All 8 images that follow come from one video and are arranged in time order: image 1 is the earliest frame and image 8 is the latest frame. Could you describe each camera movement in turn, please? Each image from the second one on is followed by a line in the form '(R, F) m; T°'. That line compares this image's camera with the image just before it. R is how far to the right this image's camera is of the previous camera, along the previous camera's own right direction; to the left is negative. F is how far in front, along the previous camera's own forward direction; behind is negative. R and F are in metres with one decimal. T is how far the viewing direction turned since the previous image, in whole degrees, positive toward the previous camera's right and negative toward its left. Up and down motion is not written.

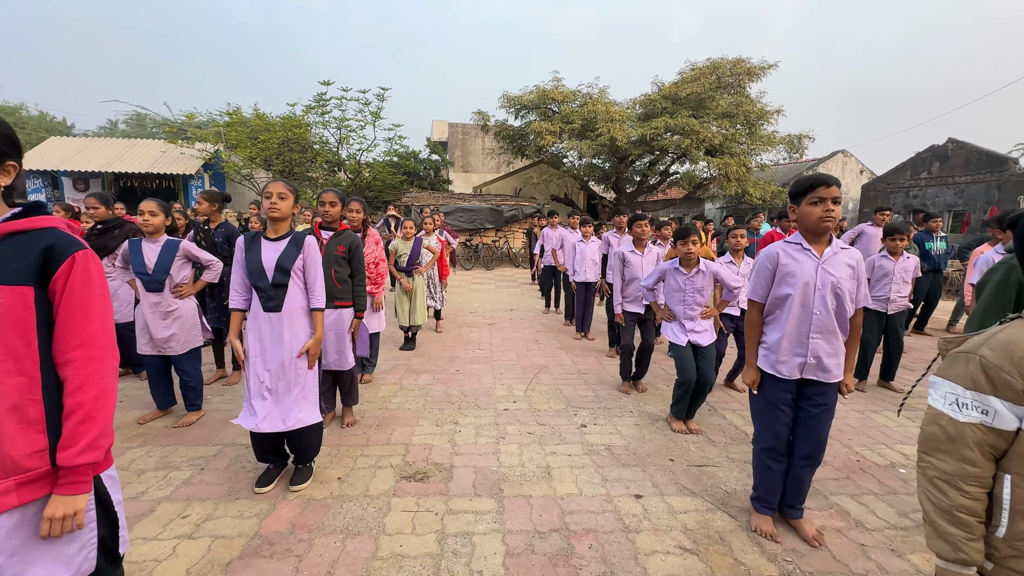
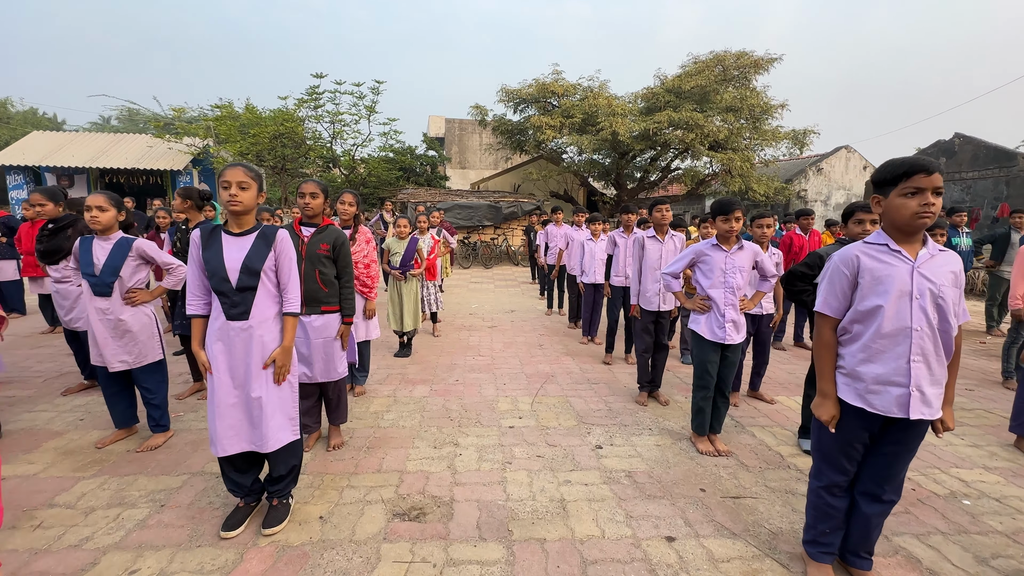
(-0.1, +0.4) m; 0°
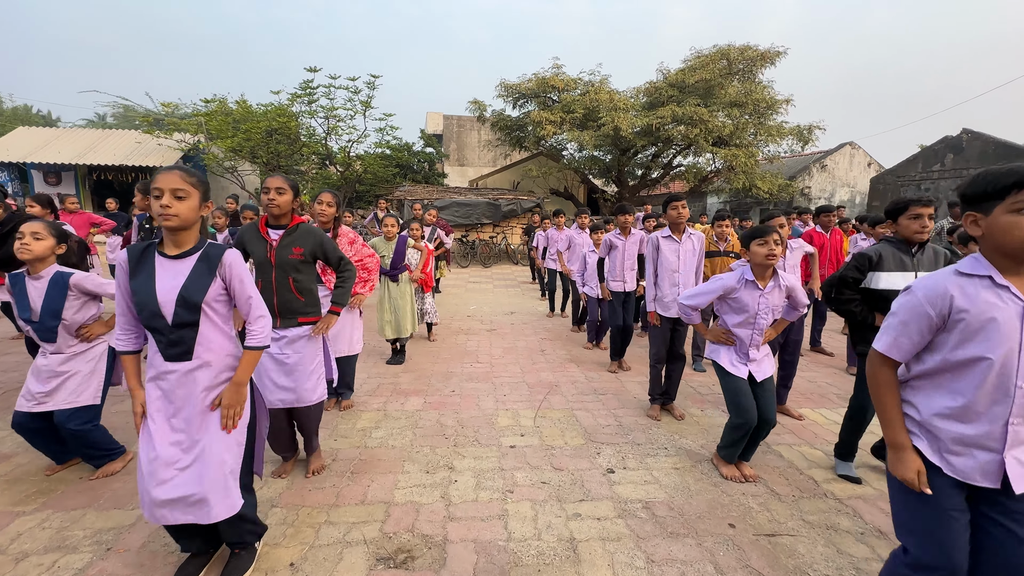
(0.0, +0.4) m; 0°
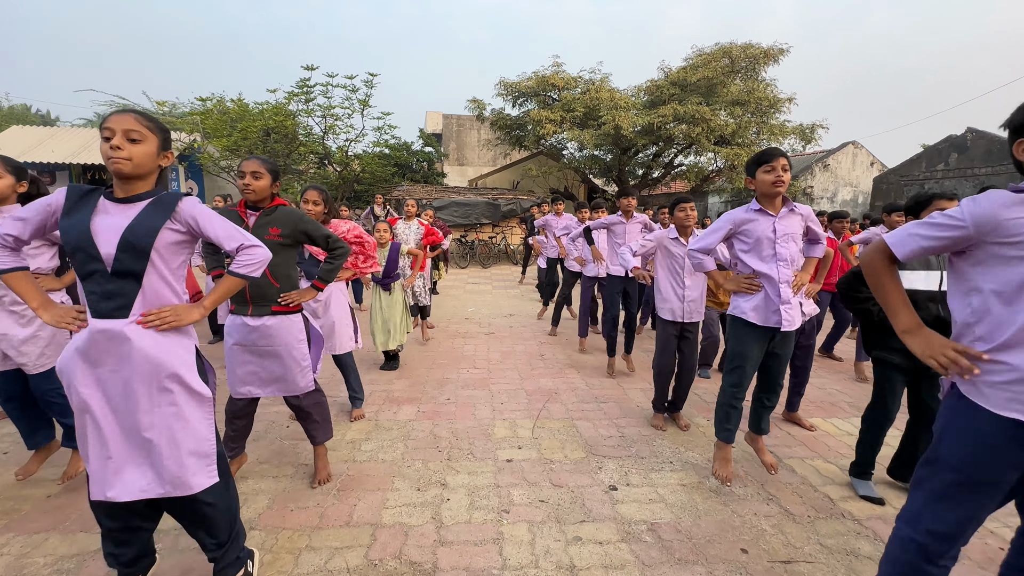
(0.0, +0.2) m; 0°
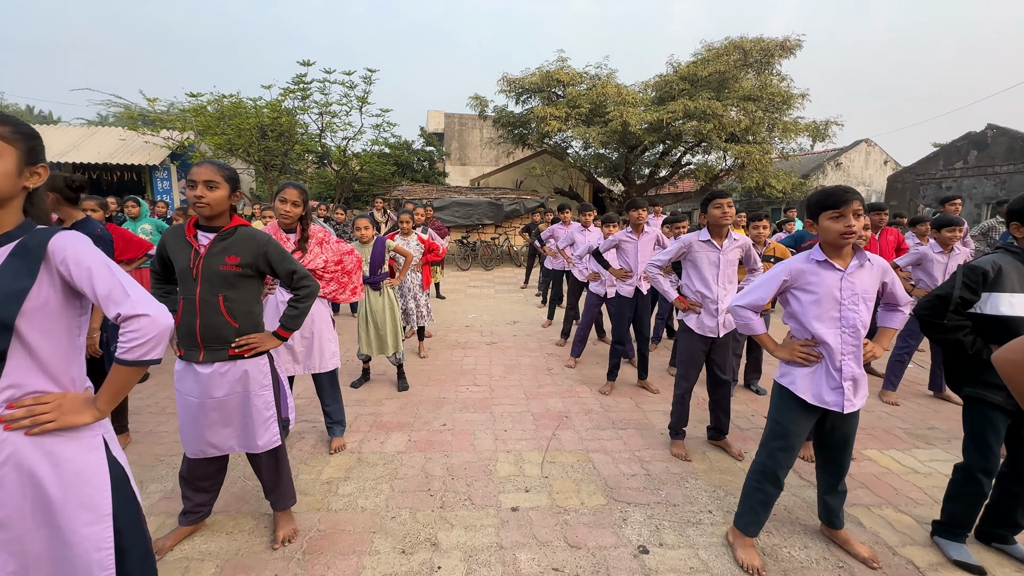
(0.0, +0.5) m; 0°
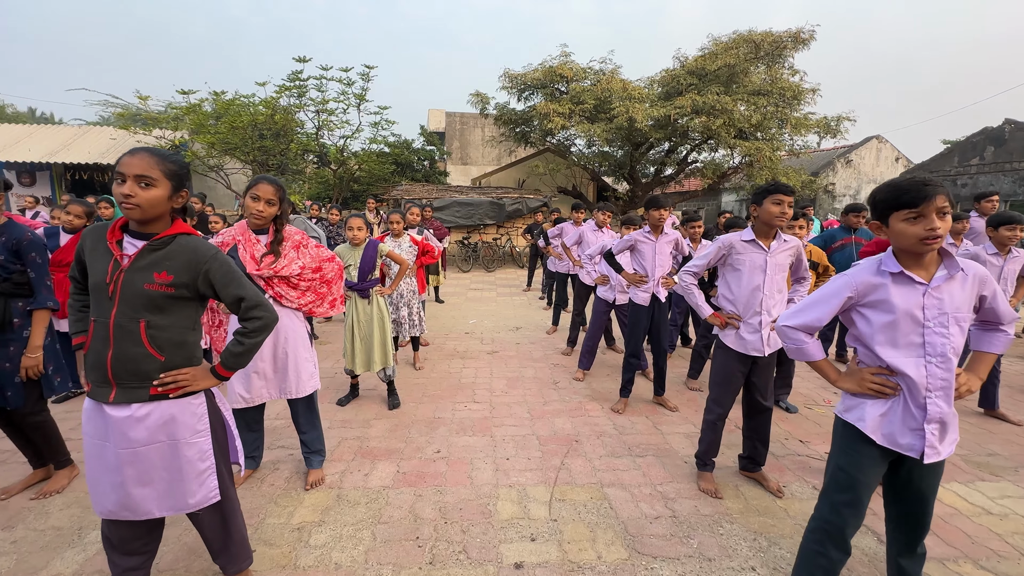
(0.0, +0.4) m; 0°
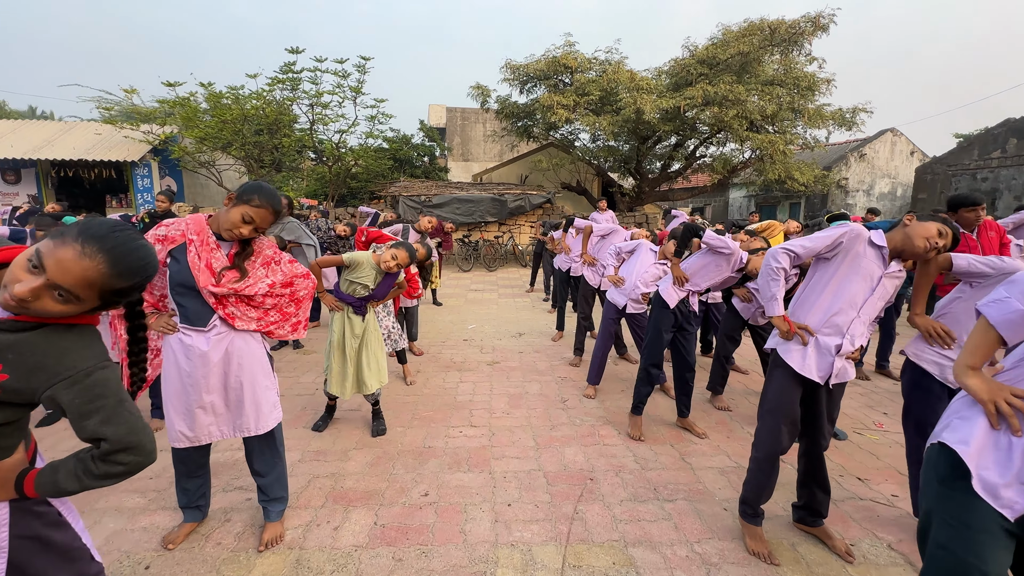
(0.0, +0.6) m; 0°
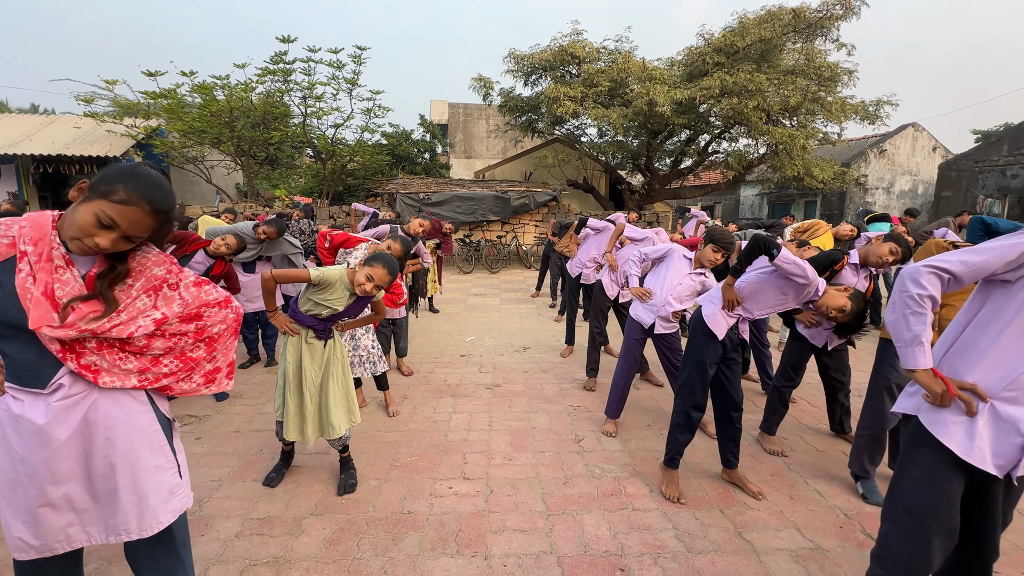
(0.0, +0.8) m; 0°
